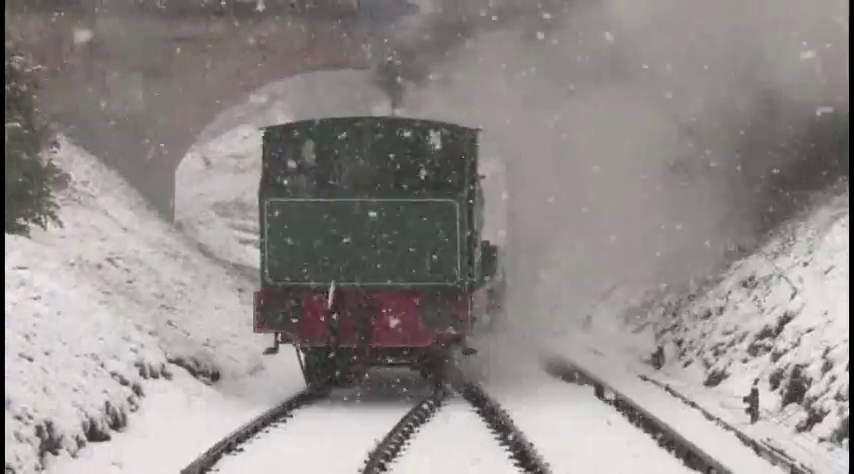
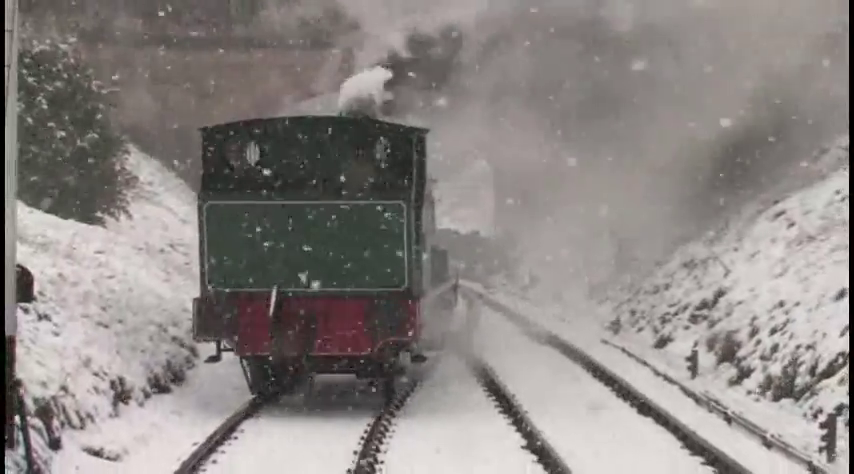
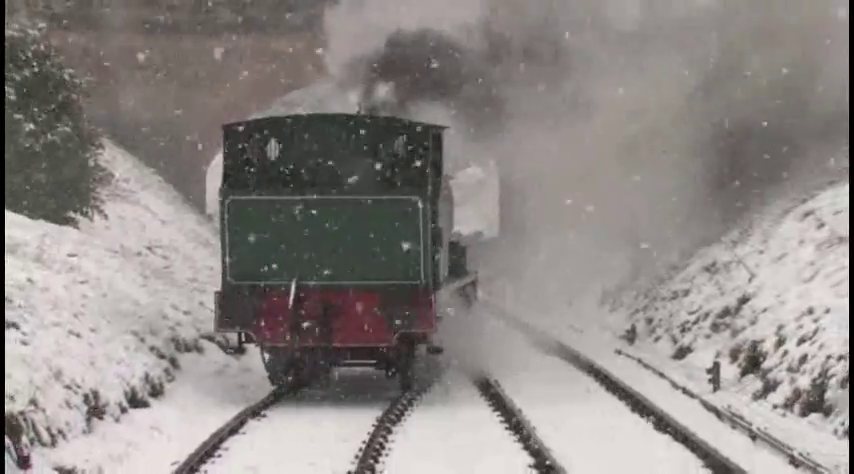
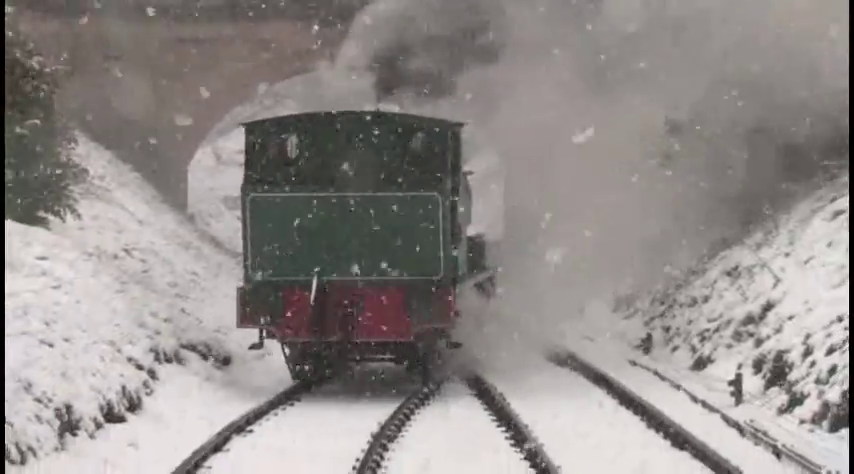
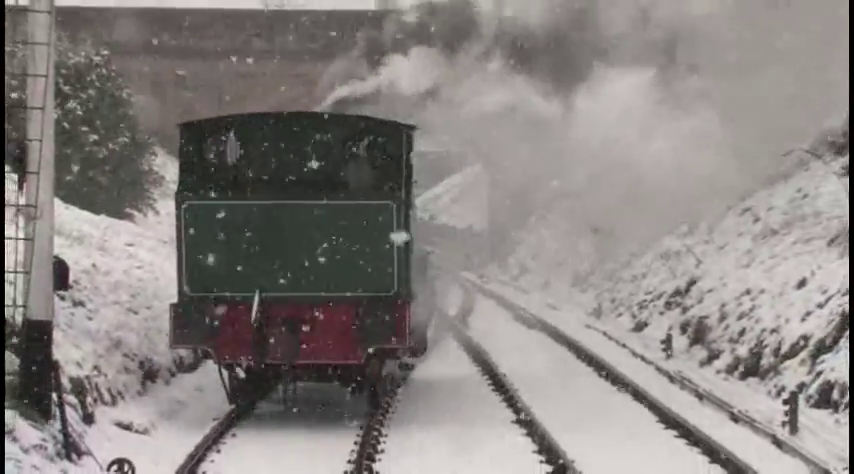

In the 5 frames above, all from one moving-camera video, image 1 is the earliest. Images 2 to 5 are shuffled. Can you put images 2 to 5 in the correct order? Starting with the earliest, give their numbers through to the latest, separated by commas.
4, 3, 2, 5
